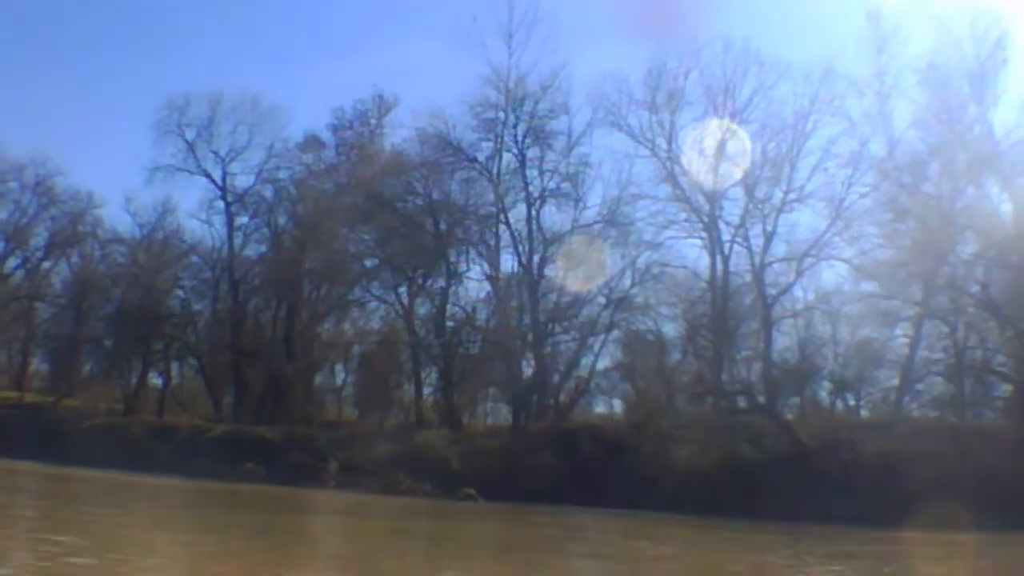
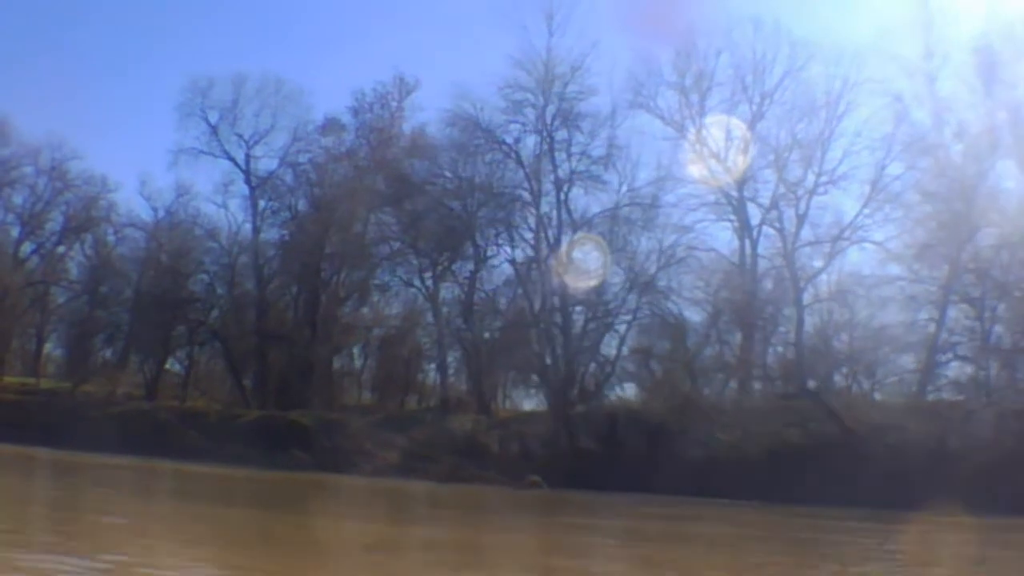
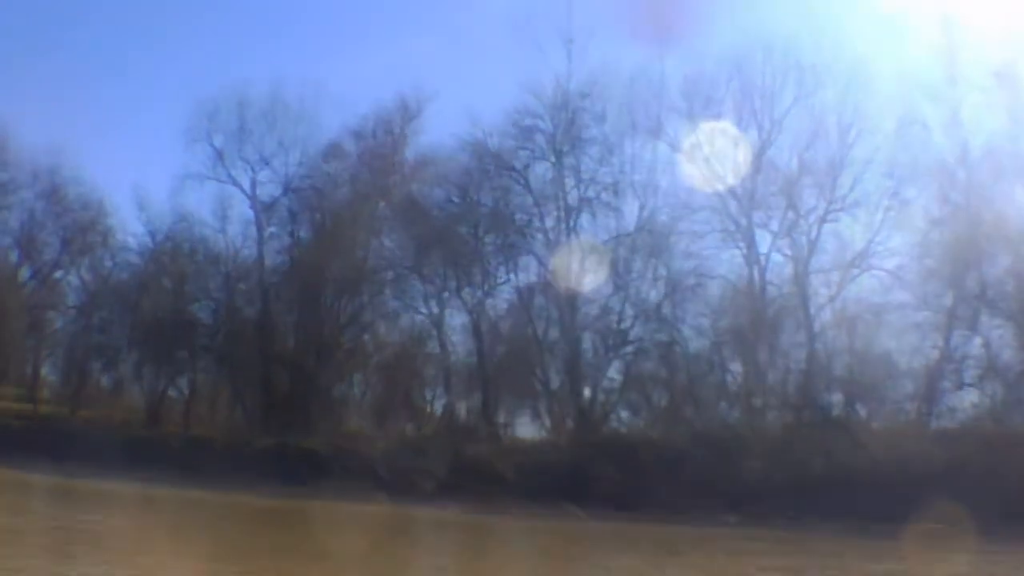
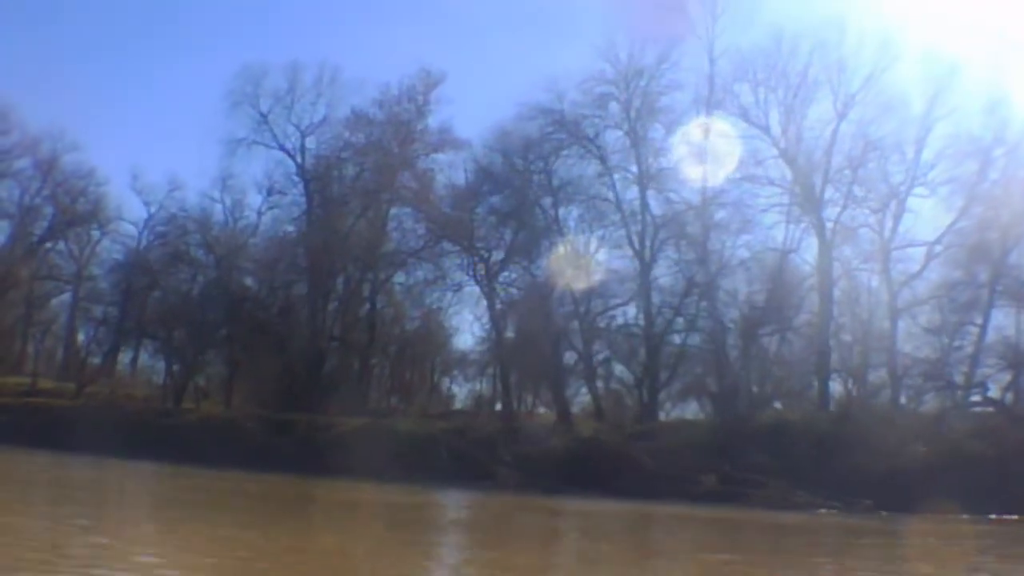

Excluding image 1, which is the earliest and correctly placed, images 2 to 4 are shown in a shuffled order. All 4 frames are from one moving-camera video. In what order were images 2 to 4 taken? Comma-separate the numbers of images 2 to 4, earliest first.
2, 3, 4
